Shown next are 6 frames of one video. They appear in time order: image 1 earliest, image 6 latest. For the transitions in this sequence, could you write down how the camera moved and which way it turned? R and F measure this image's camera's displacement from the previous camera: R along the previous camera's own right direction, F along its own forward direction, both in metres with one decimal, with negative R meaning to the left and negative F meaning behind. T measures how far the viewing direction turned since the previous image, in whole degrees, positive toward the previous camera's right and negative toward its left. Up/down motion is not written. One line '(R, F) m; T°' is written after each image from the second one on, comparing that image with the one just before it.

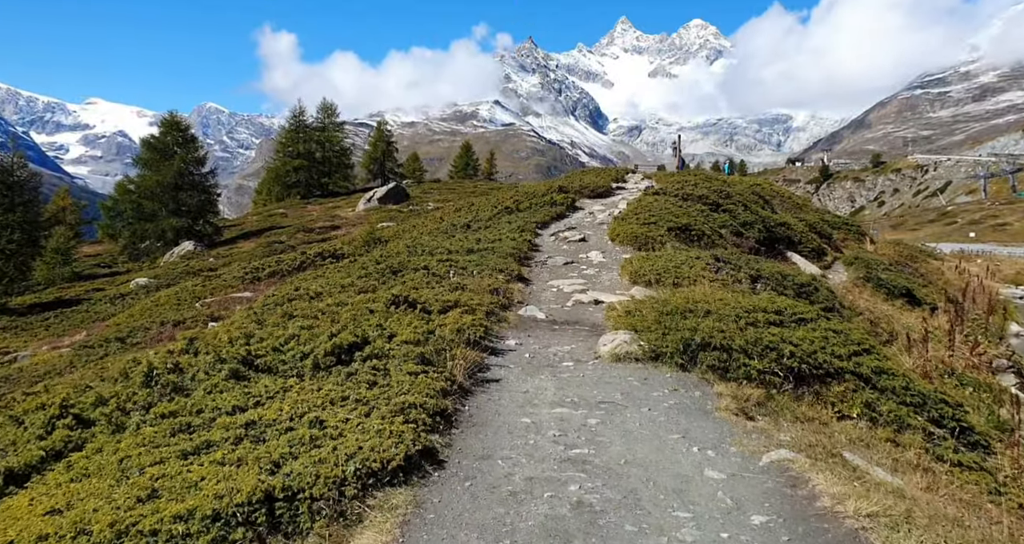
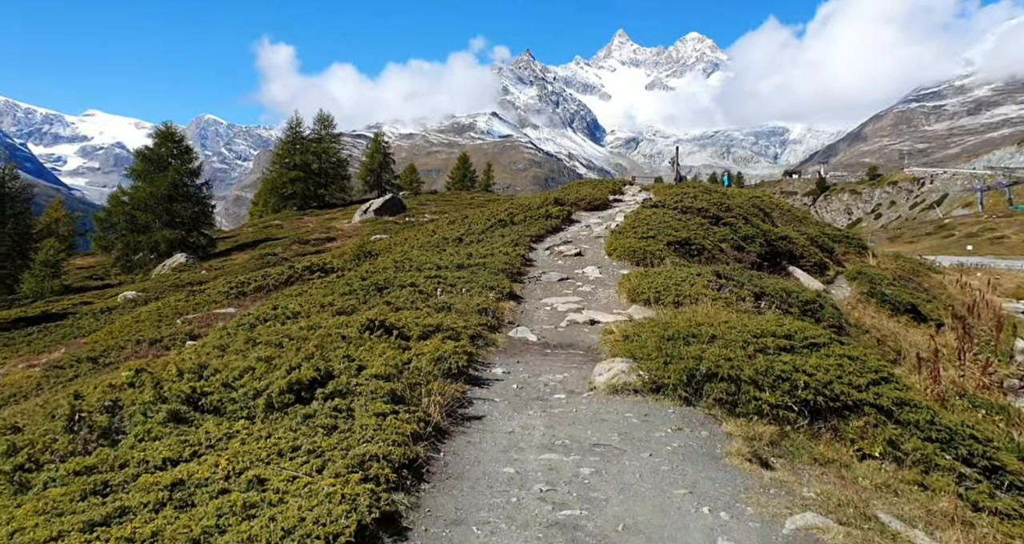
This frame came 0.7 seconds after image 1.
(+0.2, +1.1) m; 0°
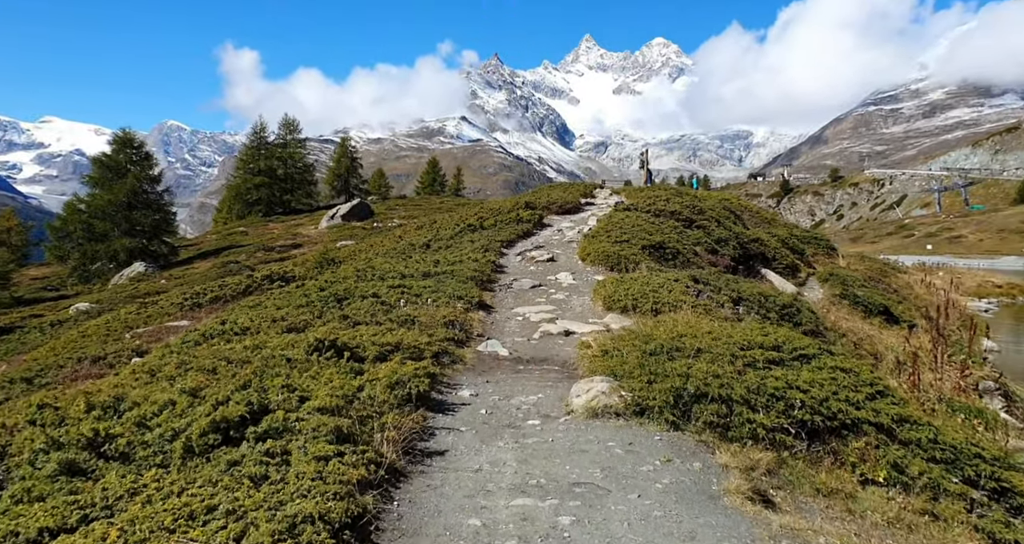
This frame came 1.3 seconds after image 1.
(+0.1, +1.1) m; +2°
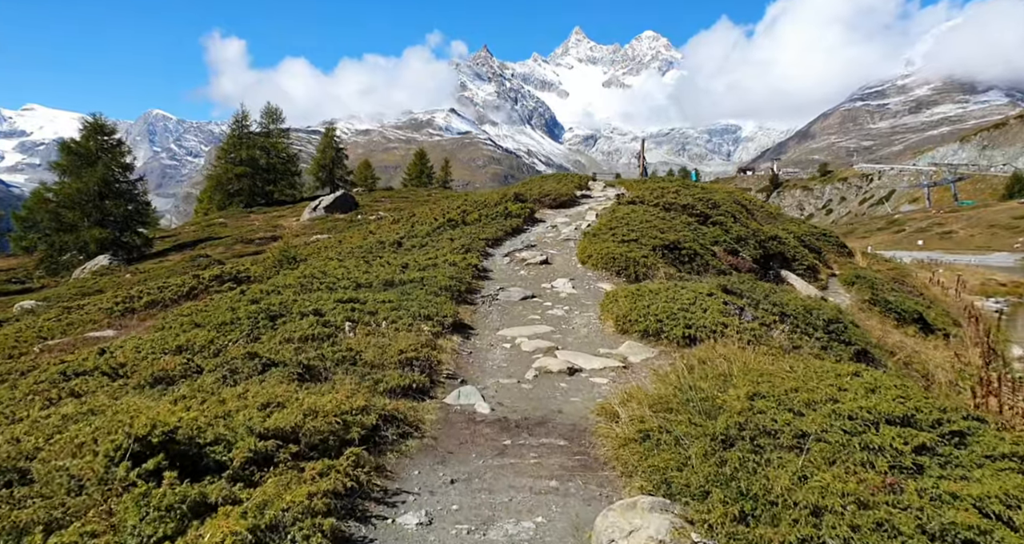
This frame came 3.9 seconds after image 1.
(+0.1, +4.7) m; +1°
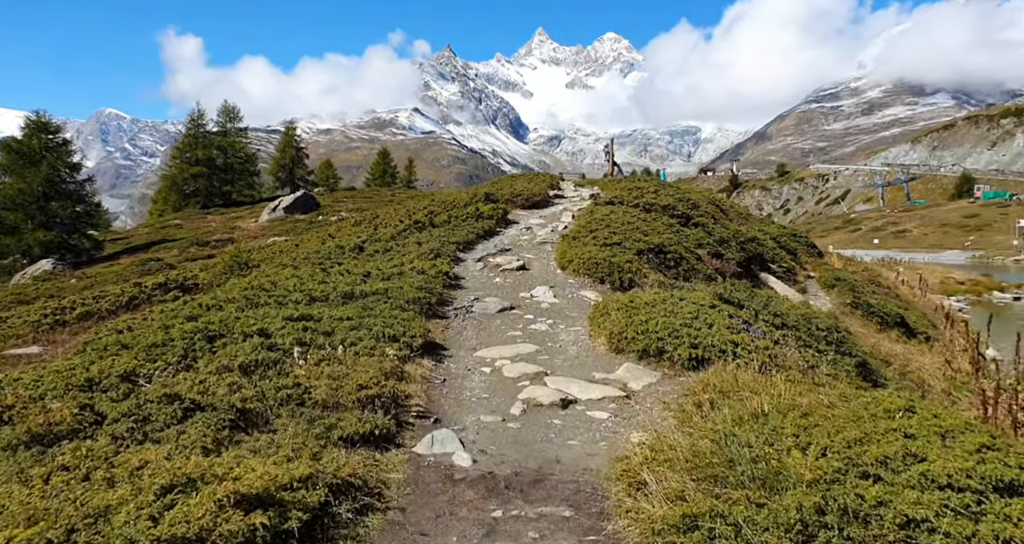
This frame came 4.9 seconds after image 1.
(-0.2, +2.0) m; +3°
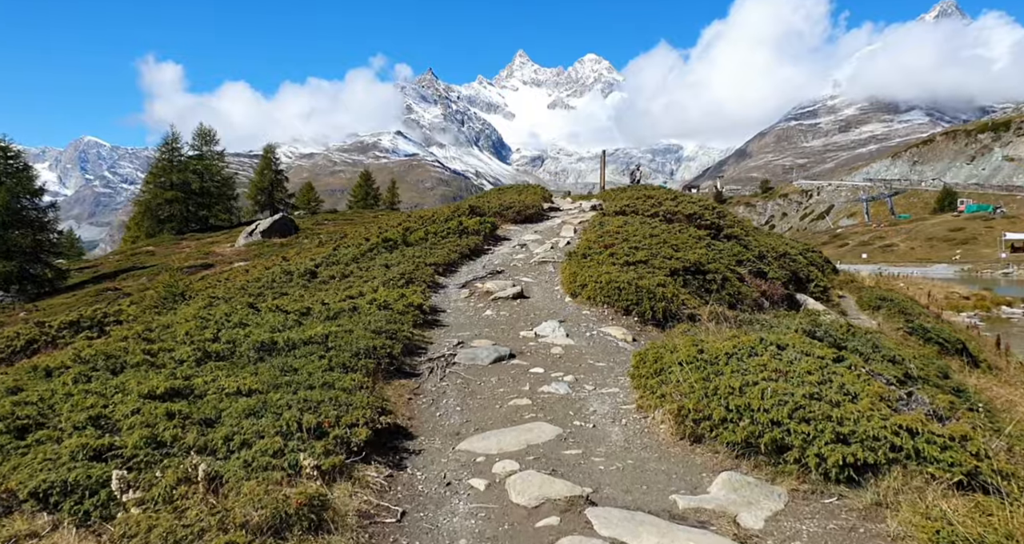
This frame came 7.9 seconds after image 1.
(-0.2, +5.2) m; +1°
